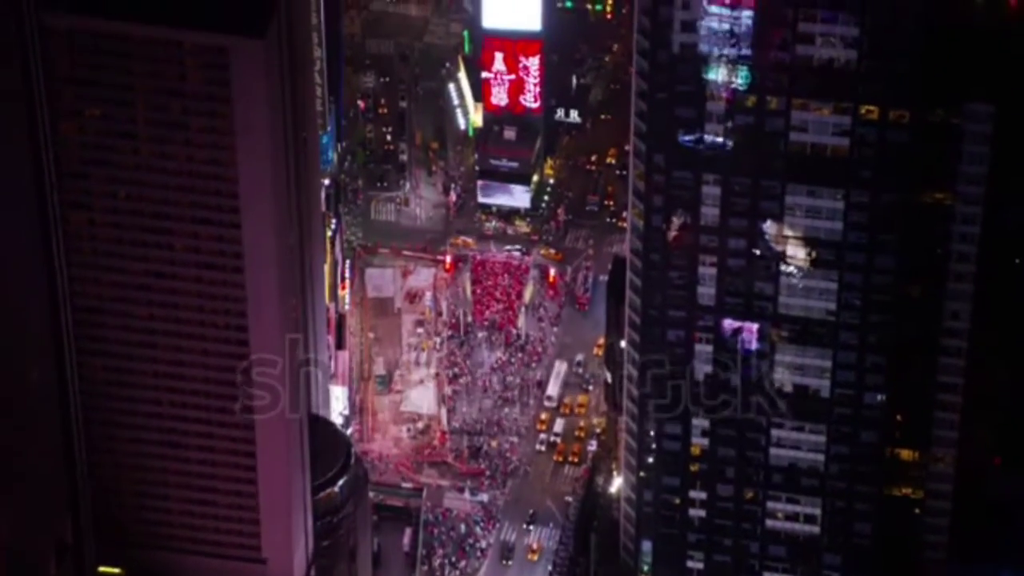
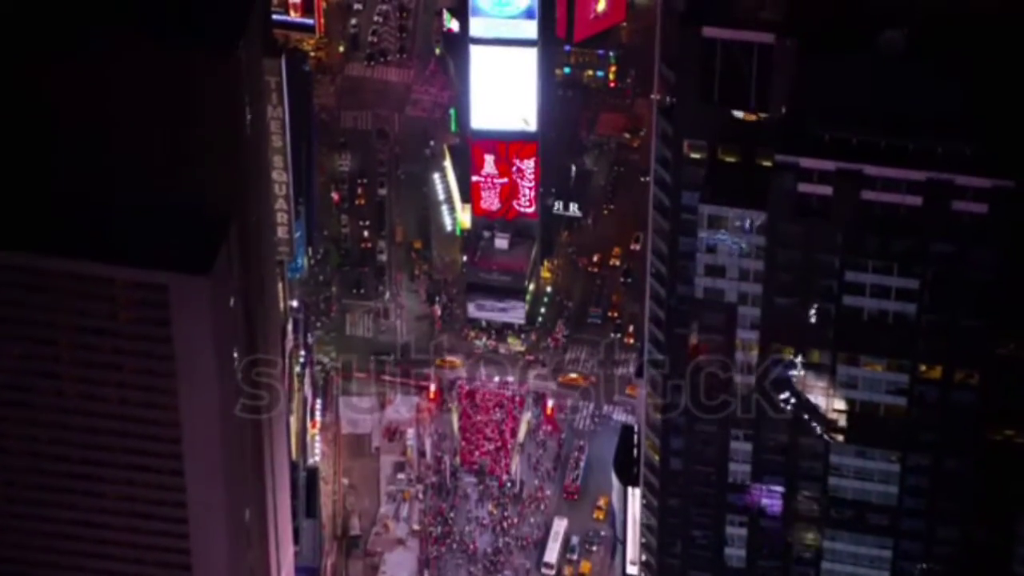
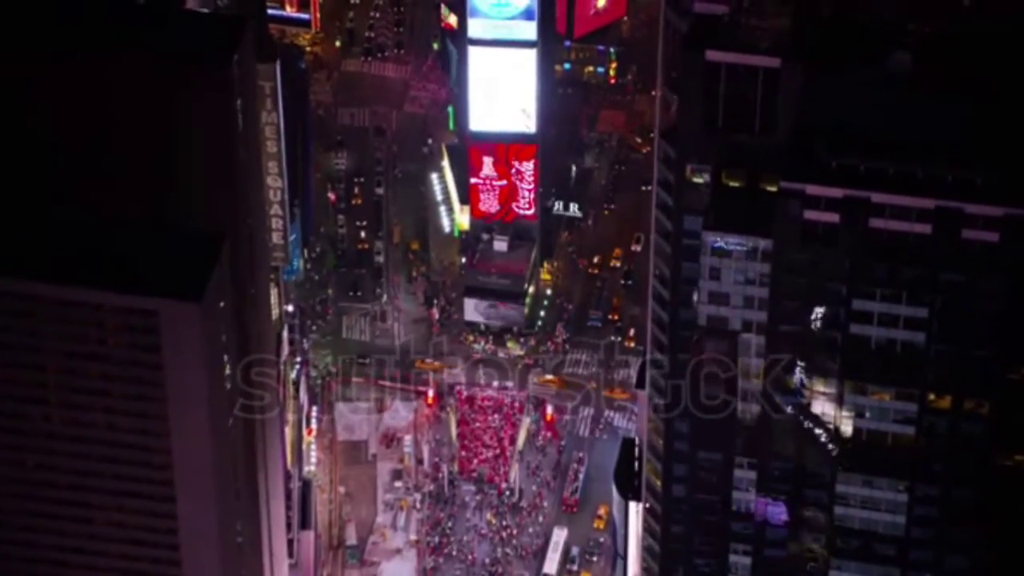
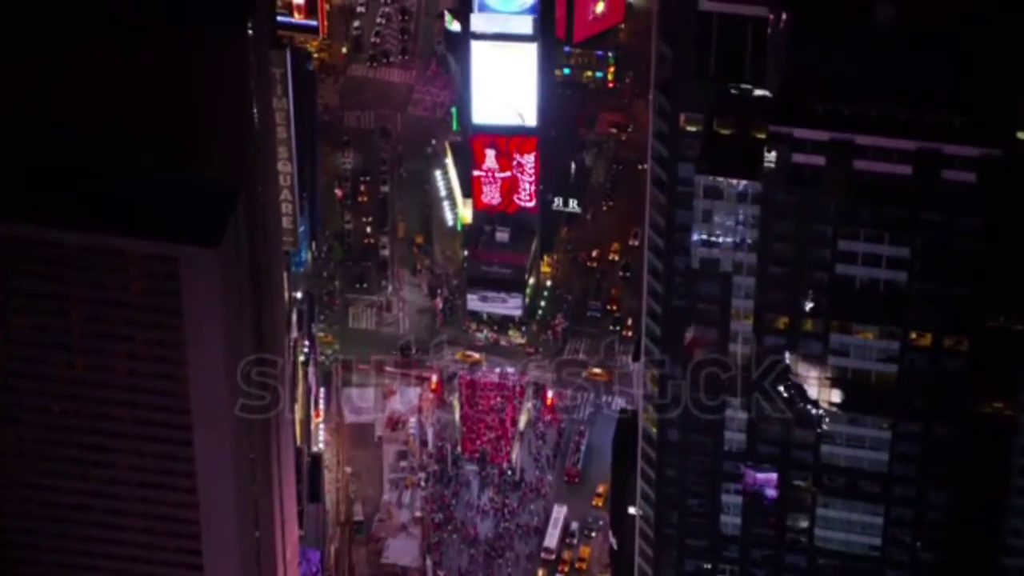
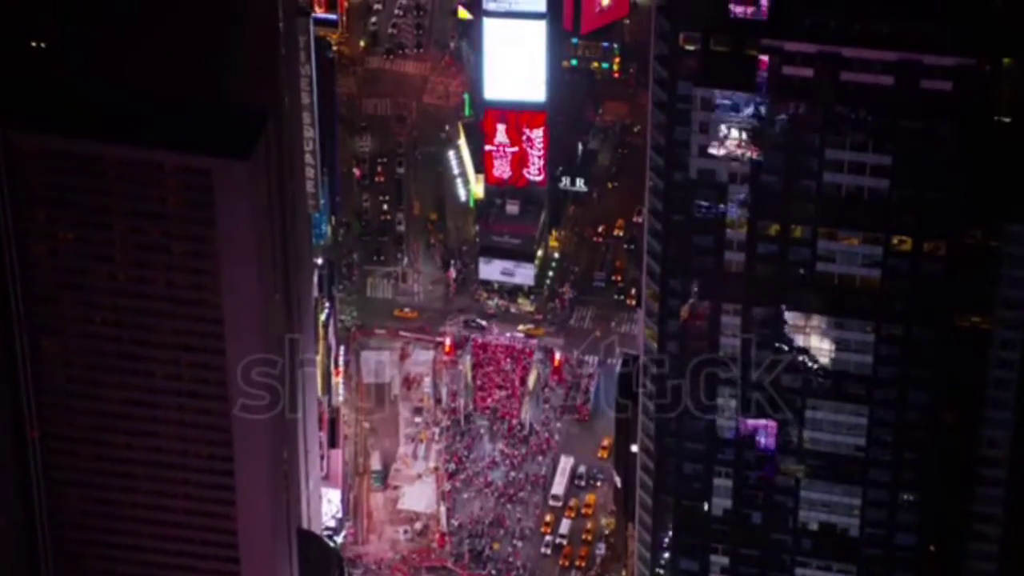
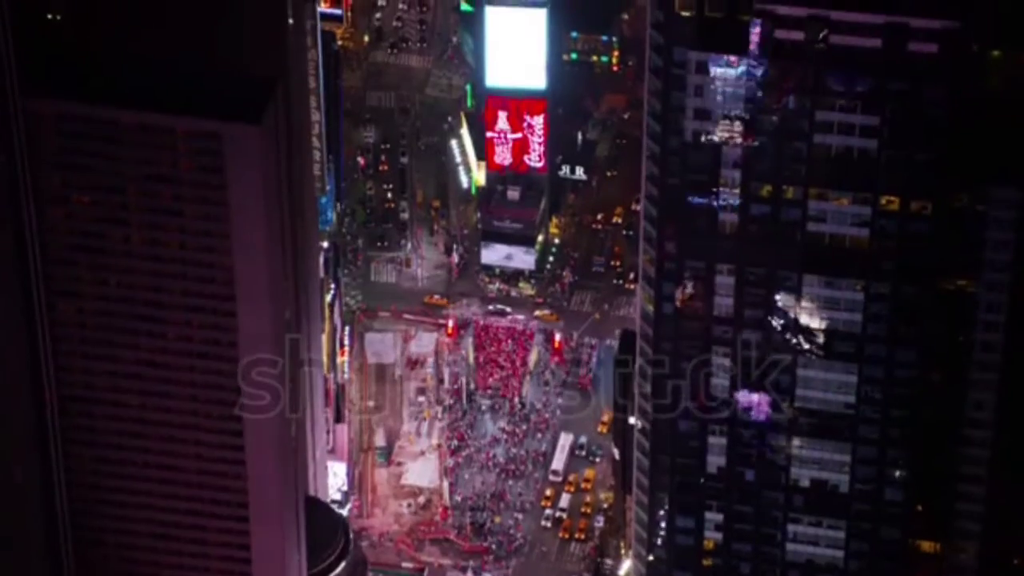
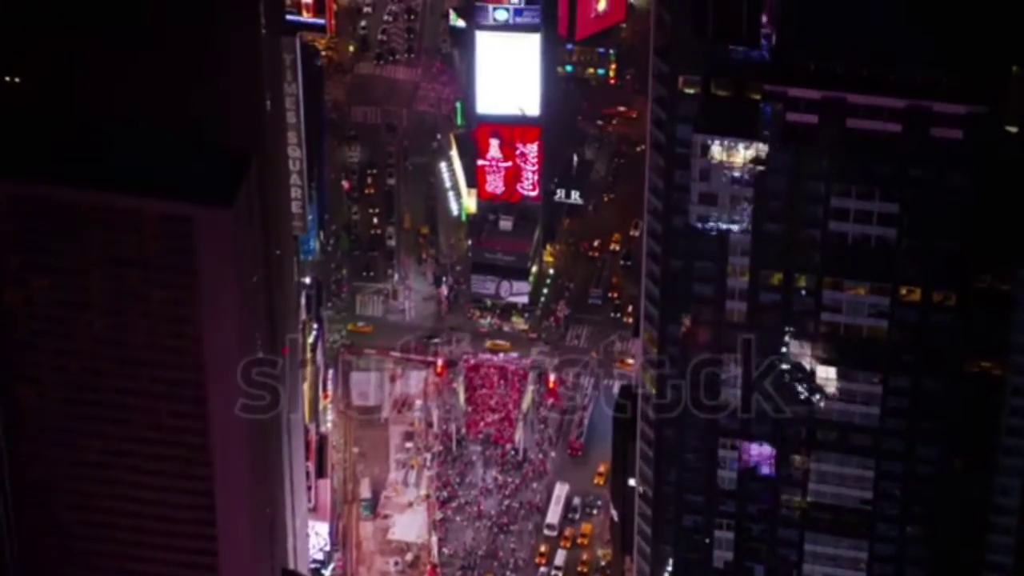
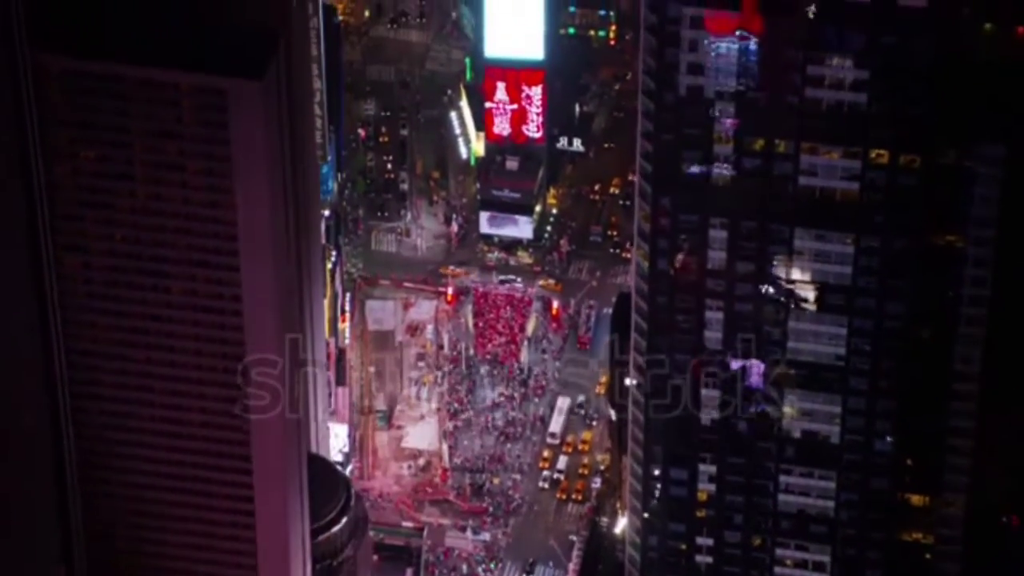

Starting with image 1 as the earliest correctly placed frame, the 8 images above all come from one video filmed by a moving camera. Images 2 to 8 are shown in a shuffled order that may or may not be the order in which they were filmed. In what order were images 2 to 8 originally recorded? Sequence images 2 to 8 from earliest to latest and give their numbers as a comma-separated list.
8, 6, 5, 7, 4, 2, 3
